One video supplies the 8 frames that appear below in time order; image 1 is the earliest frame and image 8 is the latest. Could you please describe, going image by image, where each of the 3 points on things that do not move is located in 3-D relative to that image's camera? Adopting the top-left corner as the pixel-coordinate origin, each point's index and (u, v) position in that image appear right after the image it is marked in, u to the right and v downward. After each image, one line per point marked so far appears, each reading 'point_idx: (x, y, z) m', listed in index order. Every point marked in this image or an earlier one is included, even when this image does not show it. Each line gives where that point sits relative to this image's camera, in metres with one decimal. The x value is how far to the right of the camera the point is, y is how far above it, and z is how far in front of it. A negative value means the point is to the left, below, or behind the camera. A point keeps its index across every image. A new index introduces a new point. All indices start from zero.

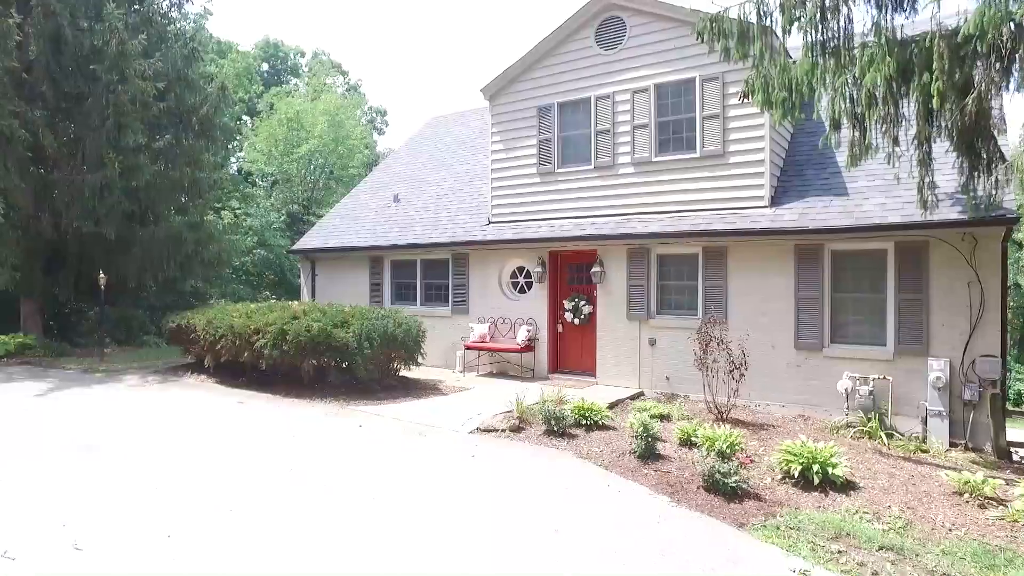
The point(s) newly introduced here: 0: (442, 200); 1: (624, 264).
0: (-1.6, +2.0, +14.2) m
1: (+1.9, +0.4, +10.4) m
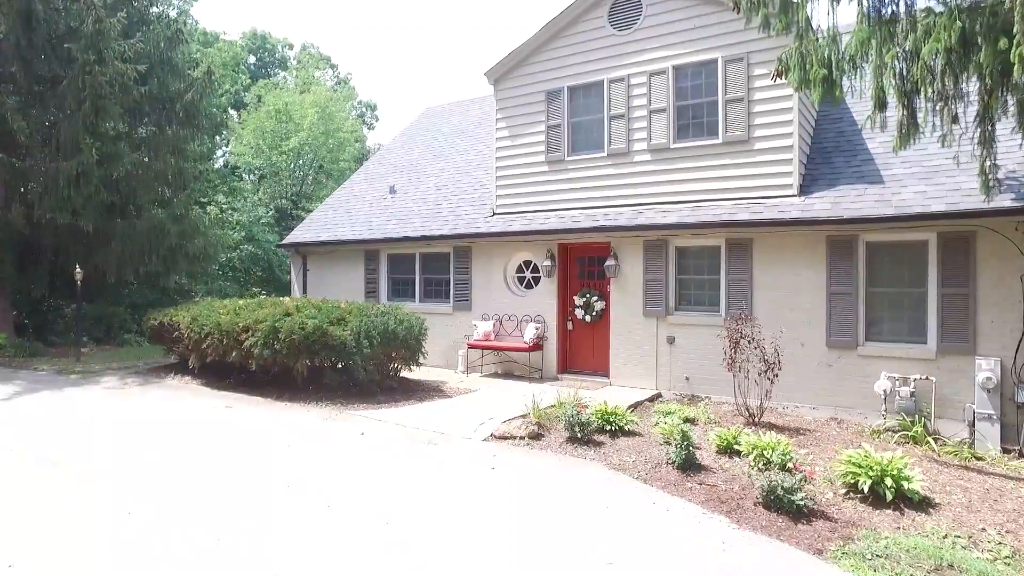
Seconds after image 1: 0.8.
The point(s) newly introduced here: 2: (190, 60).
0: (-1.5, +2.1, +13.5) m
1: (+2.0, +0.5, +9.8) m
2: (-8.1, +5.7, +15.5) m
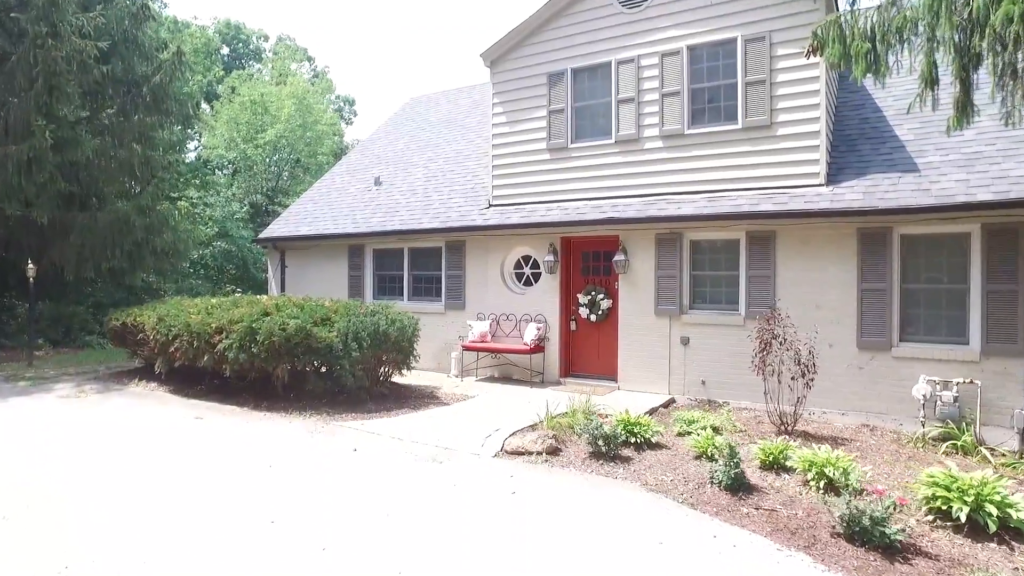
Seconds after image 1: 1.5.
0: (-1.7, +2.2, +12.7) m
1: (+2.1, +0.5, +9.1) m
2: (-8.3, +5.8, +14.4) m
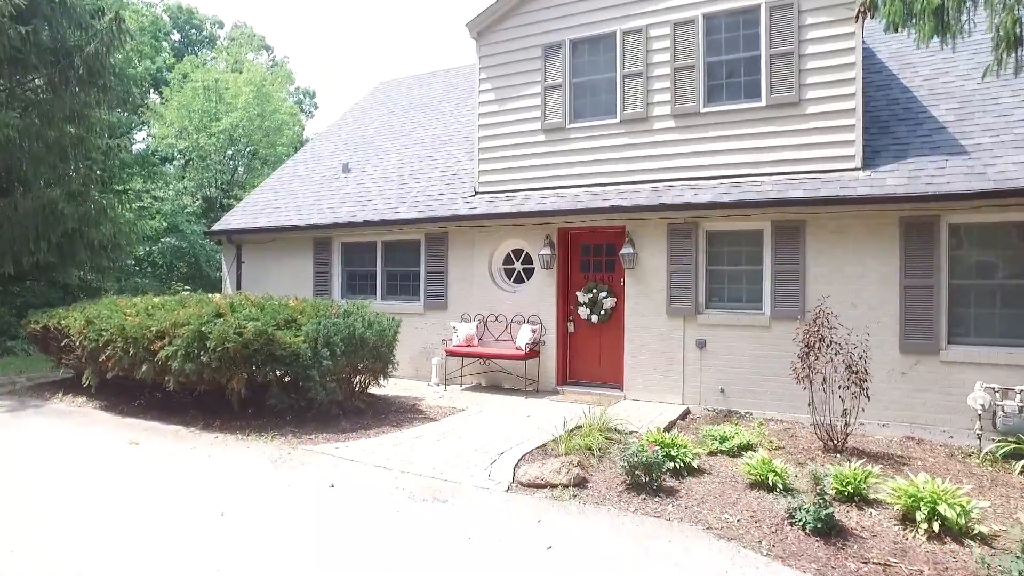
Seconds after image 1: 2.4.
0: (-2.0, +2.2, +11.5) m
1: (+2.0, +0.6, +8.1) m
2: (-8.7, +5.8, +12.8) m
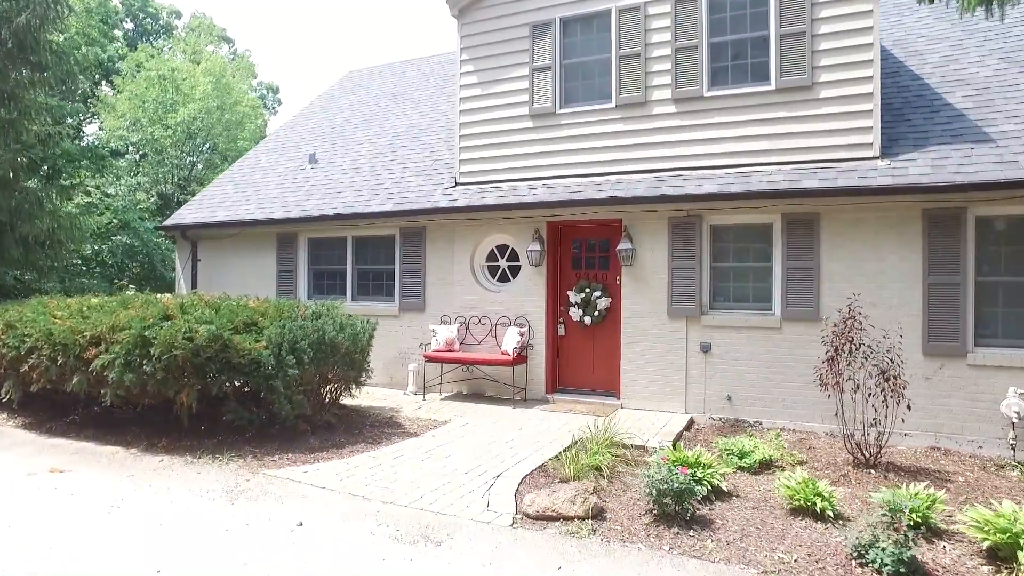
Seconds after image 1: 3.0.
0: (-2.3, +2.2, +10.7) m
1: (+1.8, +0.6, +7.5) m
2: (-9.1, +5.8, +11.6) m
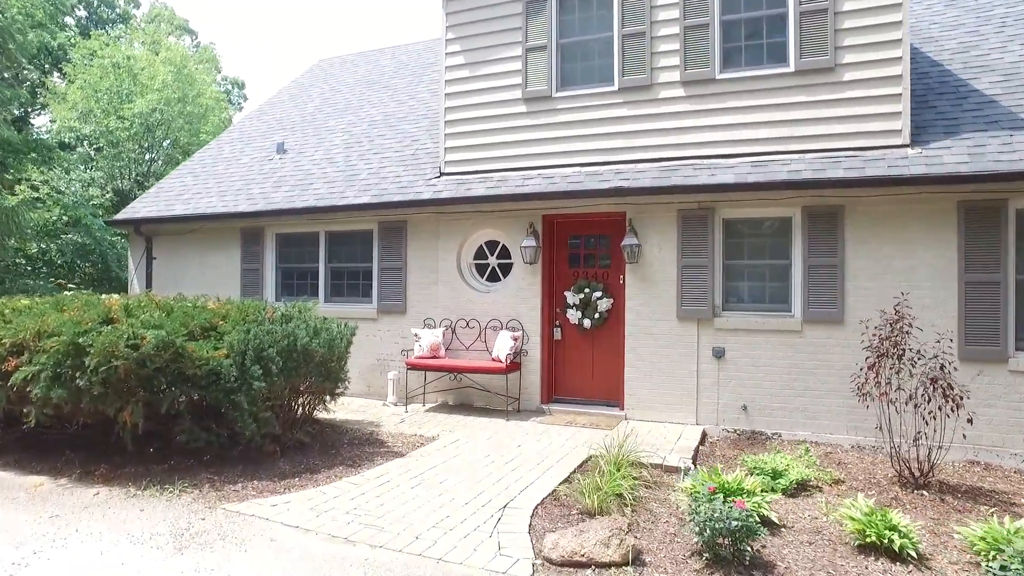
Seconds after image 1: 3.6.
0: (-2.5, +2.2, +9.8) m
1: (+1.8, +0.6, +6.9) m
2: (-9.3, +5.8, +10.5) m
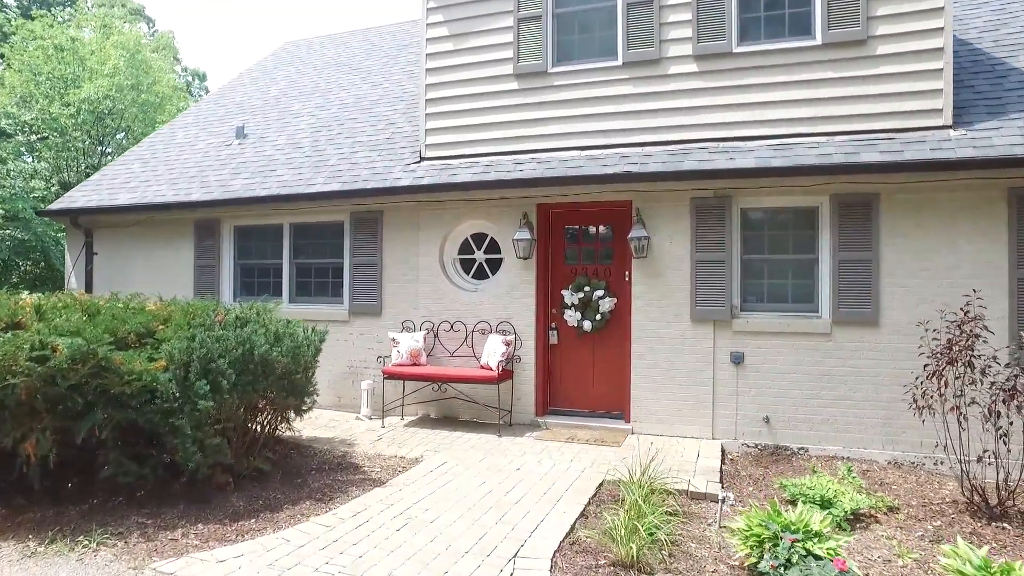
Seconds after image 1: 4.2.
0: (-2.7, +2.2, +8.9) m
1: (+1.7, +0.6, +6.1) m
2: (-9.5, +5.8, +9.2) m
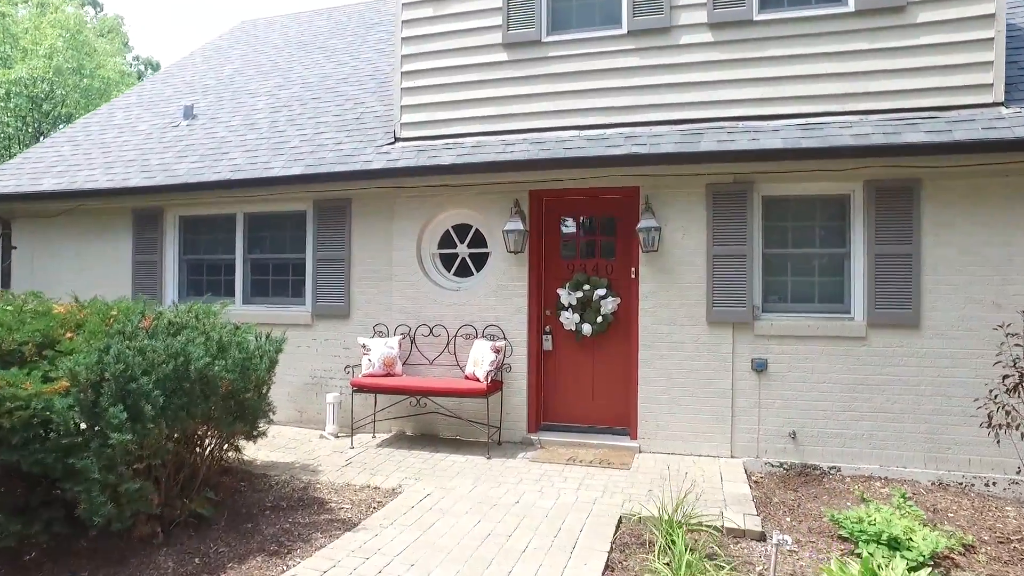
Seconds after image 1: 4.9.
0: (-2.9, +2.2, +7.9) m
1: (+1.6, +0.6, +5.4) m
2: (-9.8, +5.8, +7.8) m
